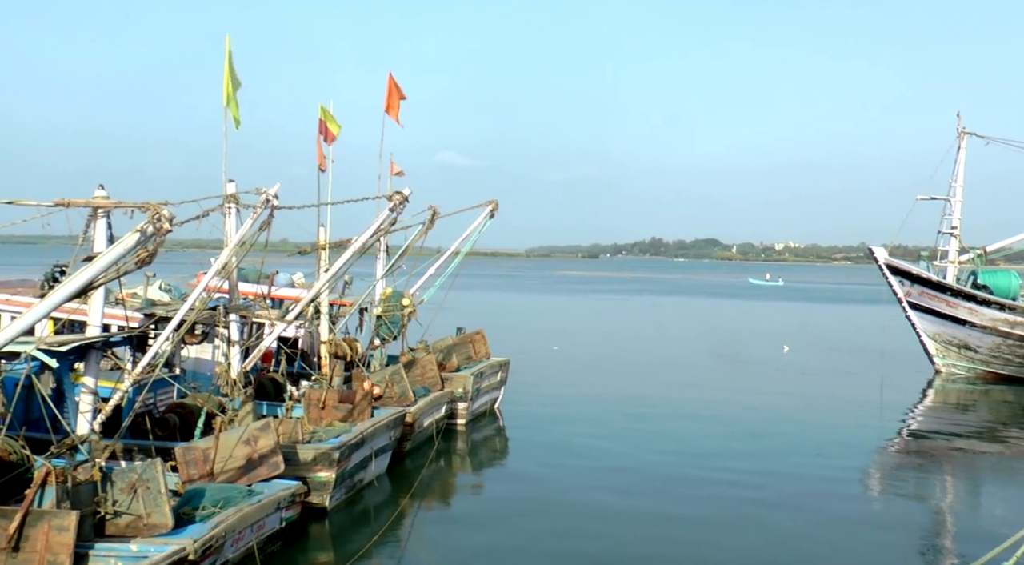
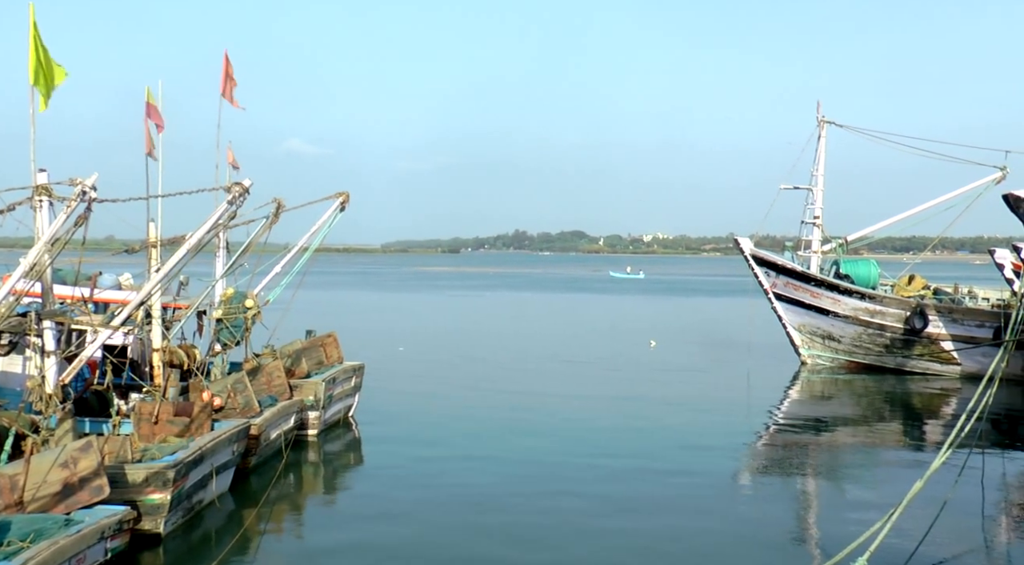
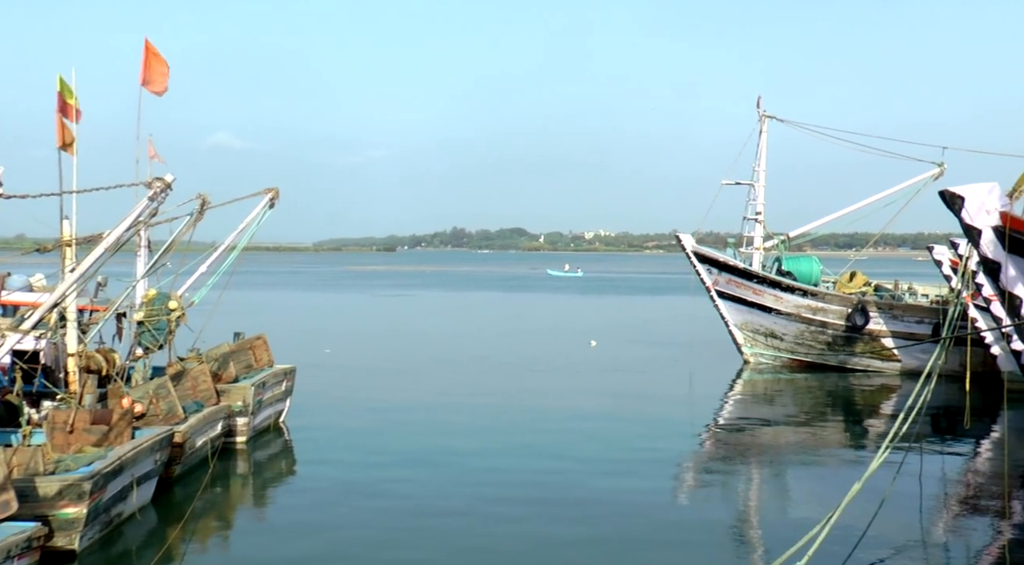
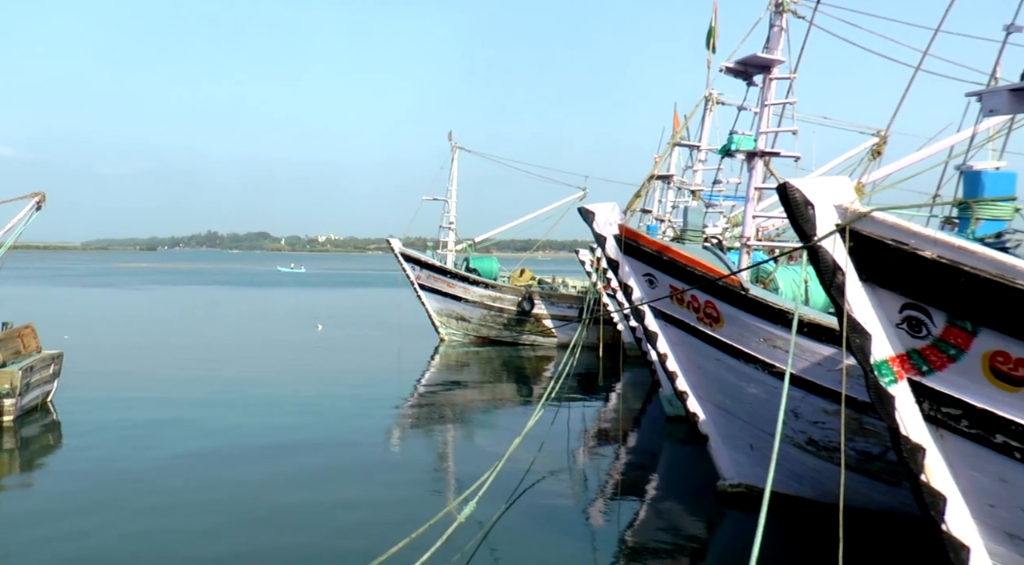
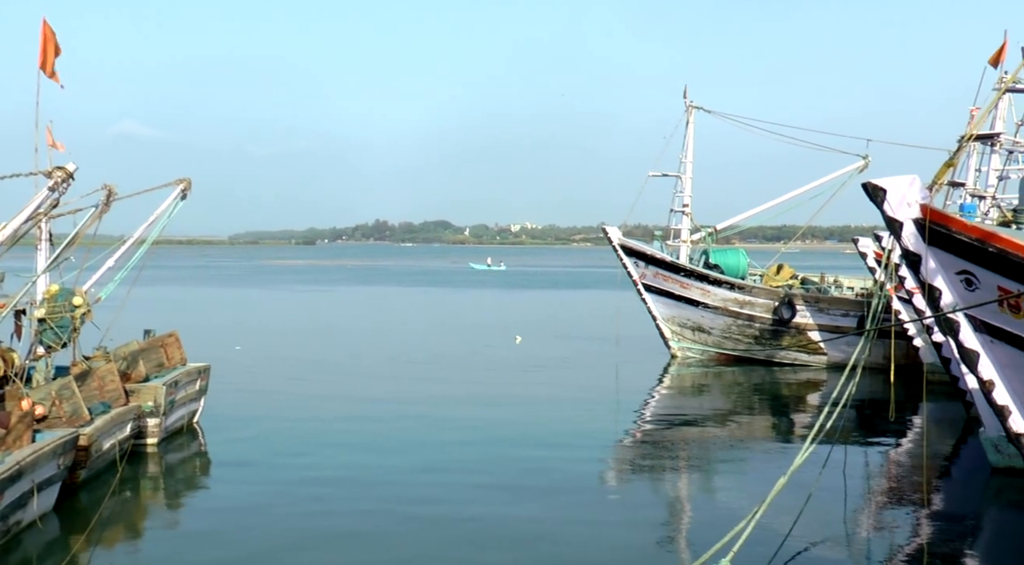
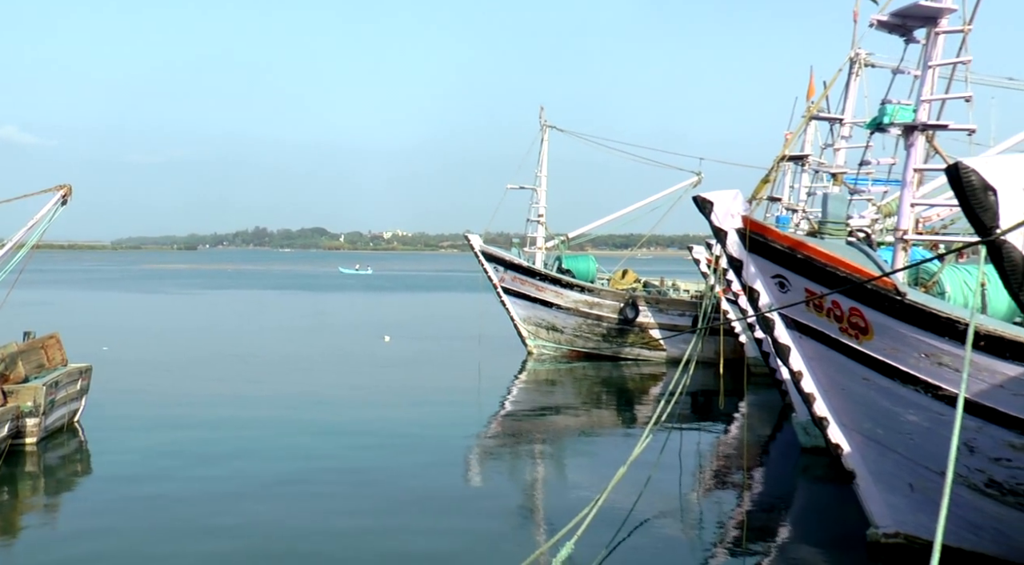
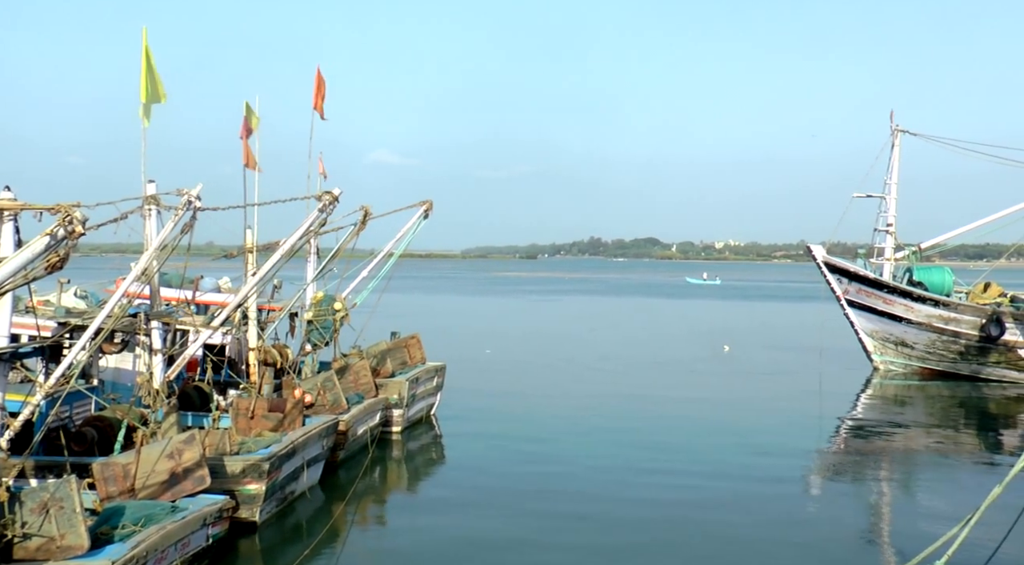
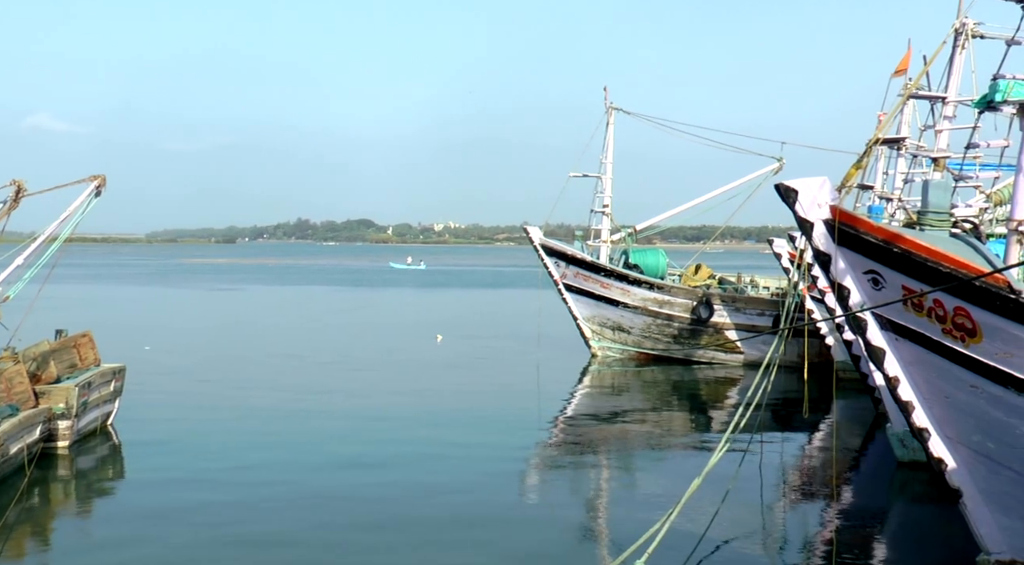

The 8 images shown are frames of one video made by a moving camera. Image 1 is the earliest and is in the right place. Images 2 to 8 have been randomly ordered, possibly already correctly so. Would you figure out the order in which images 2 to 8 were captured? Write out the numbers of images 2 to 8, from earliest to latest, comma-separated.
7, 2, 3, 5, 8, 6, 4
